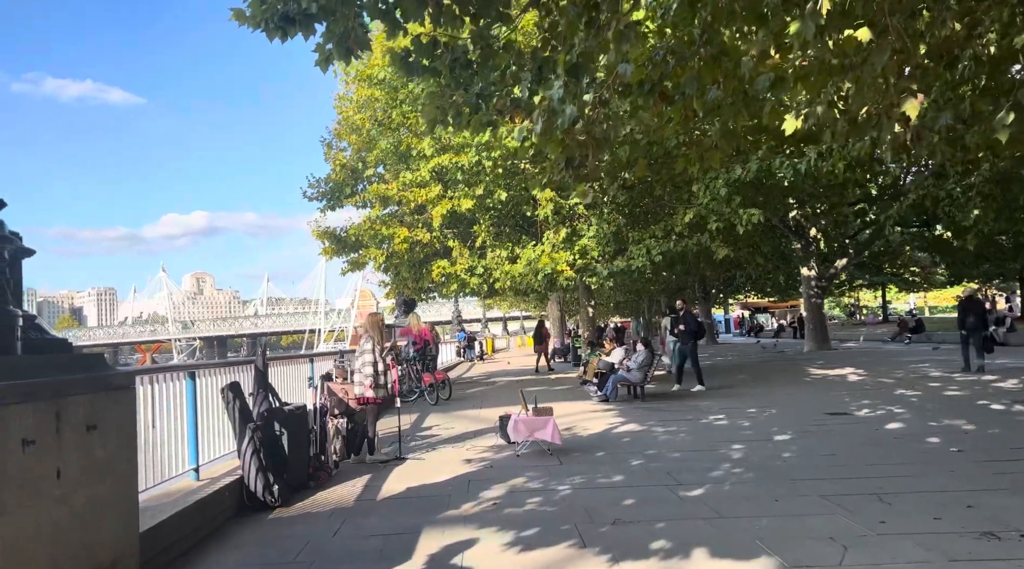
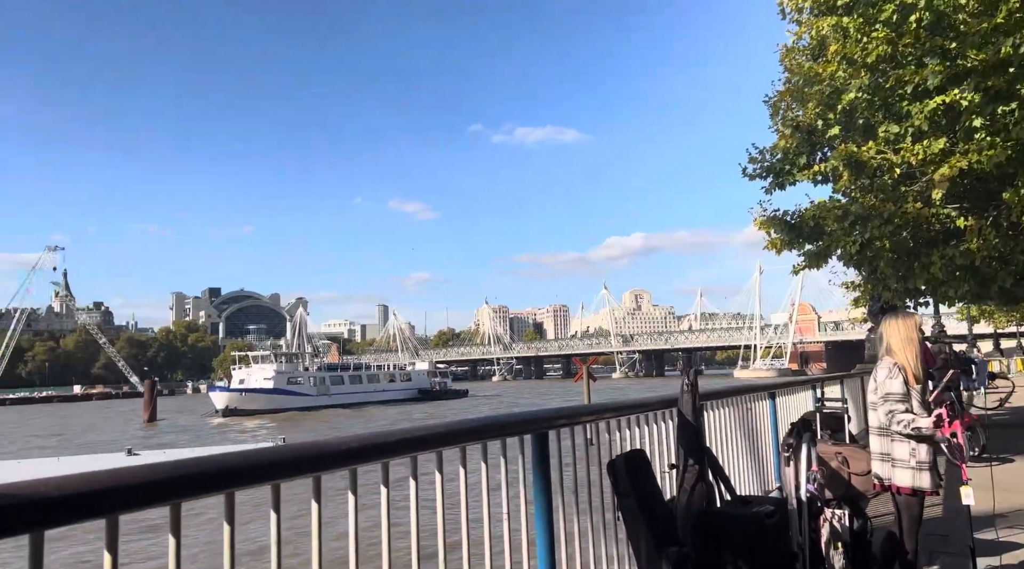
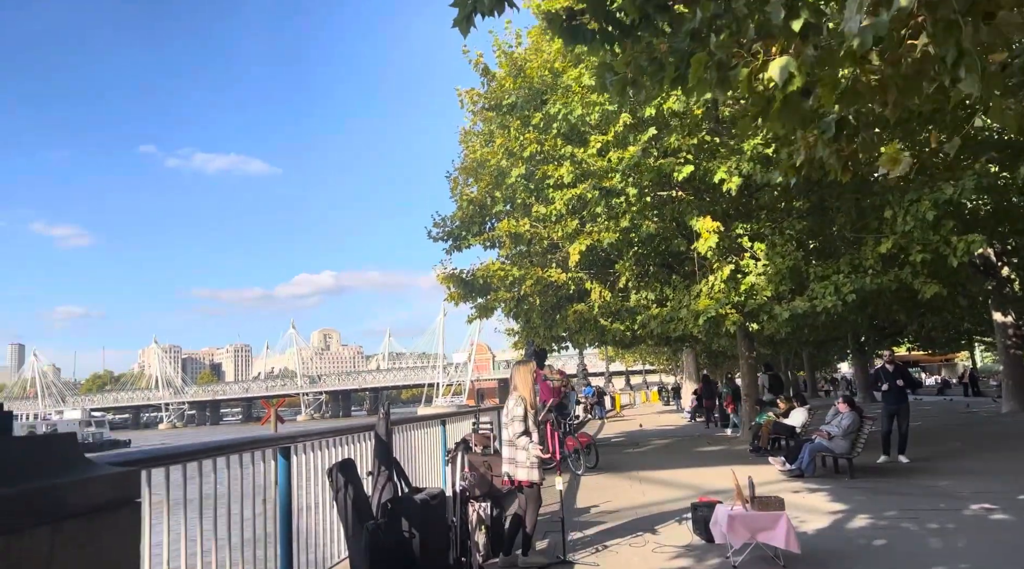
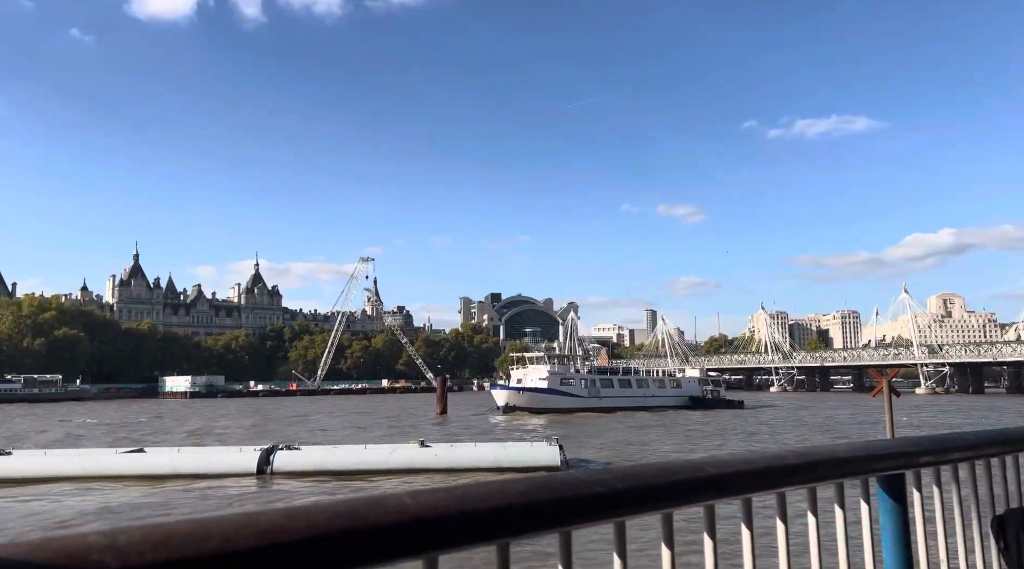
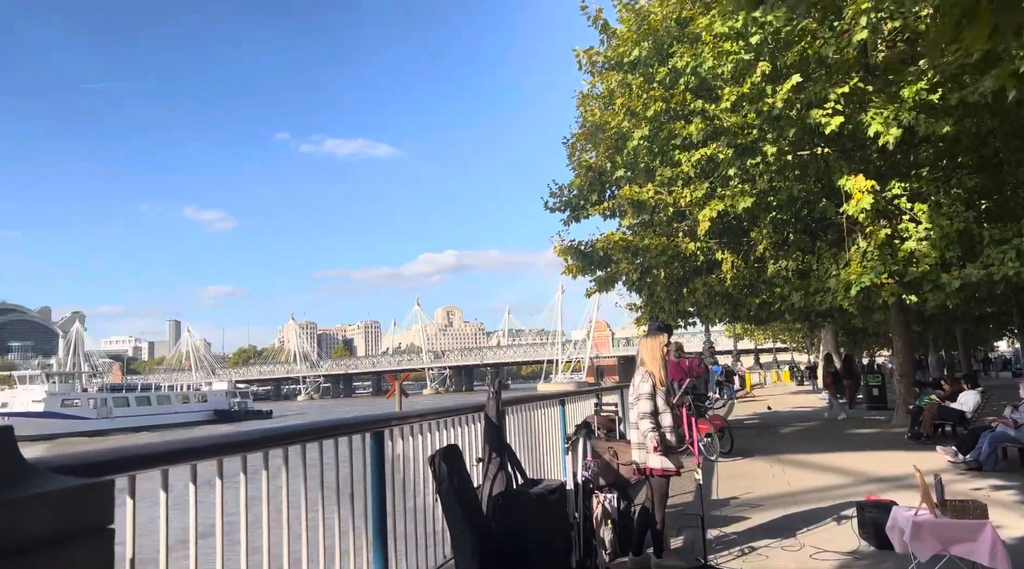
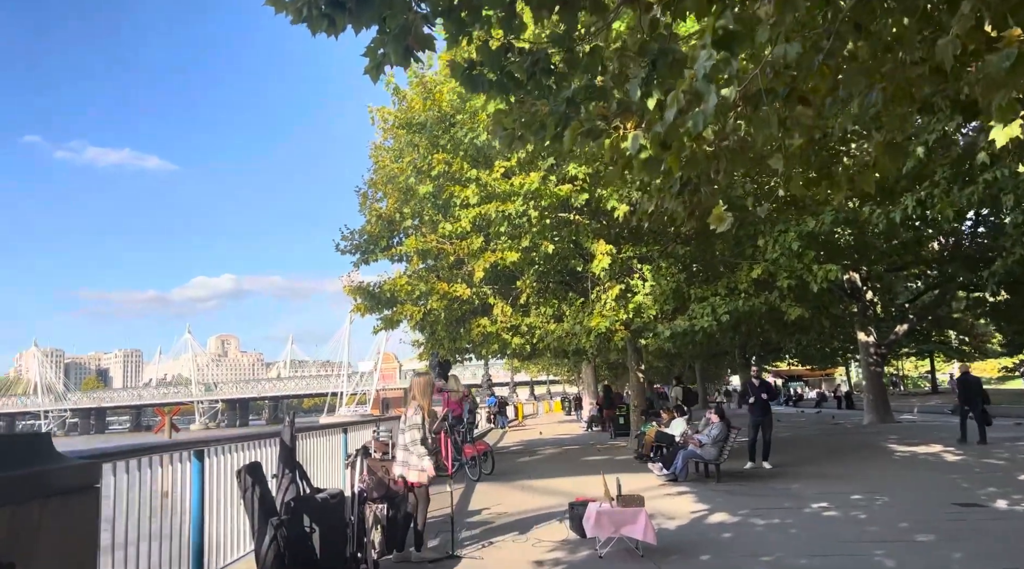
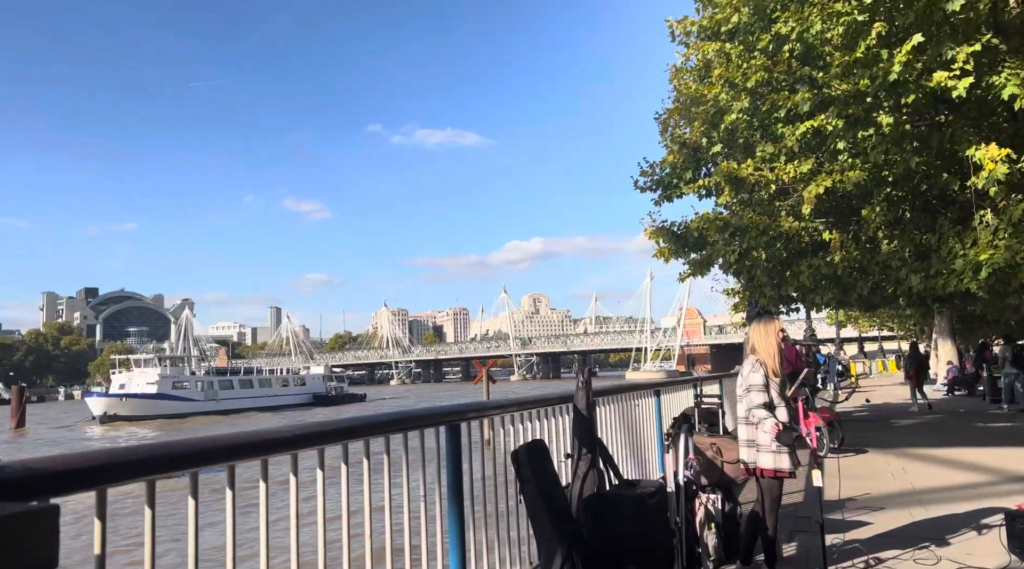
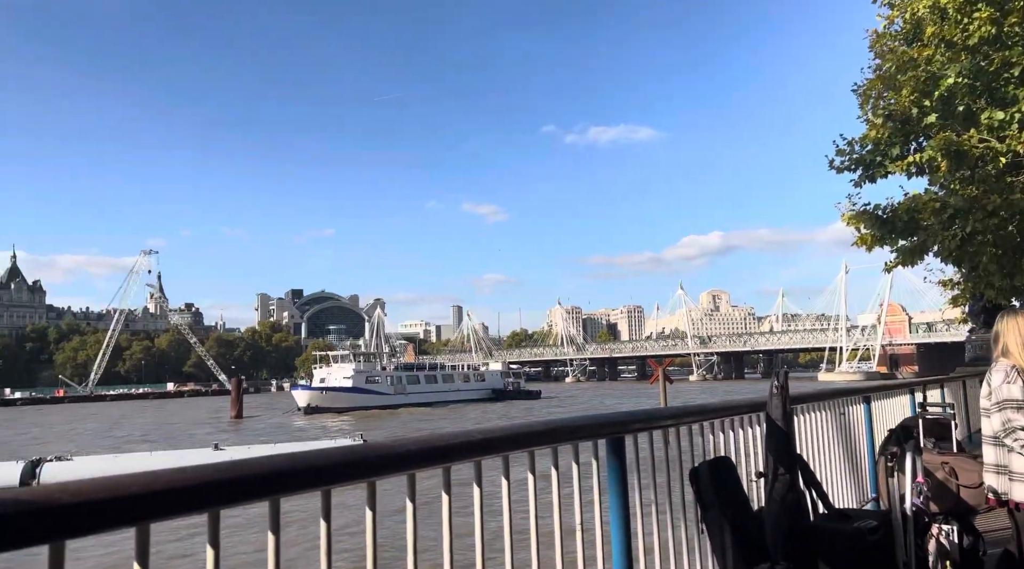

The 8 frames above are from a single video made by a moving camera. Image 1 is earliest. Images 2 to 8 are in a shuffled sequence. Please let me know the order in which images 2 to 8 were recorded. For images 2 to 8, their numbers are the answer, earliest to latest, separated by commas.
6, 3, 5, 7, 2, 8, 4
